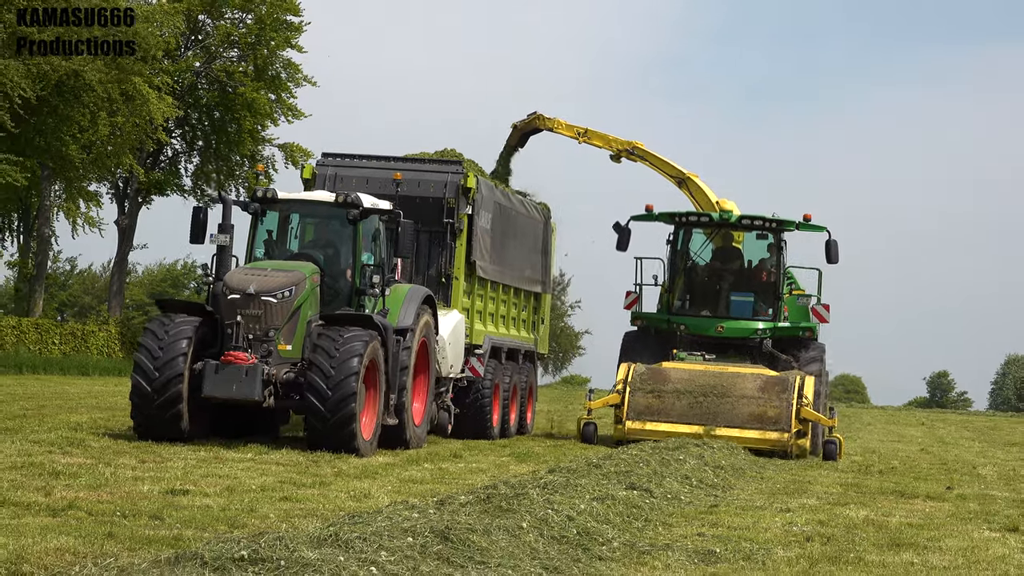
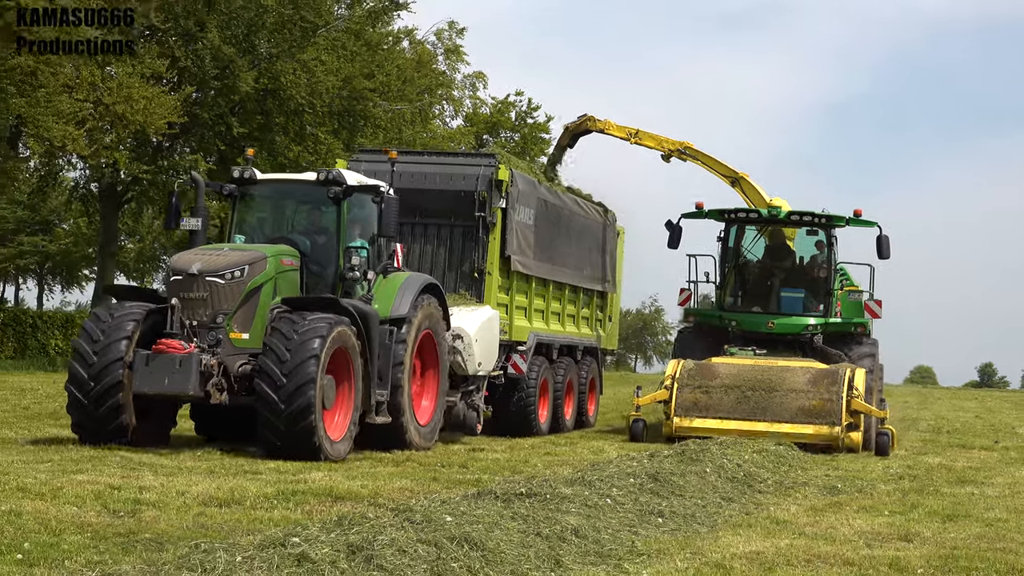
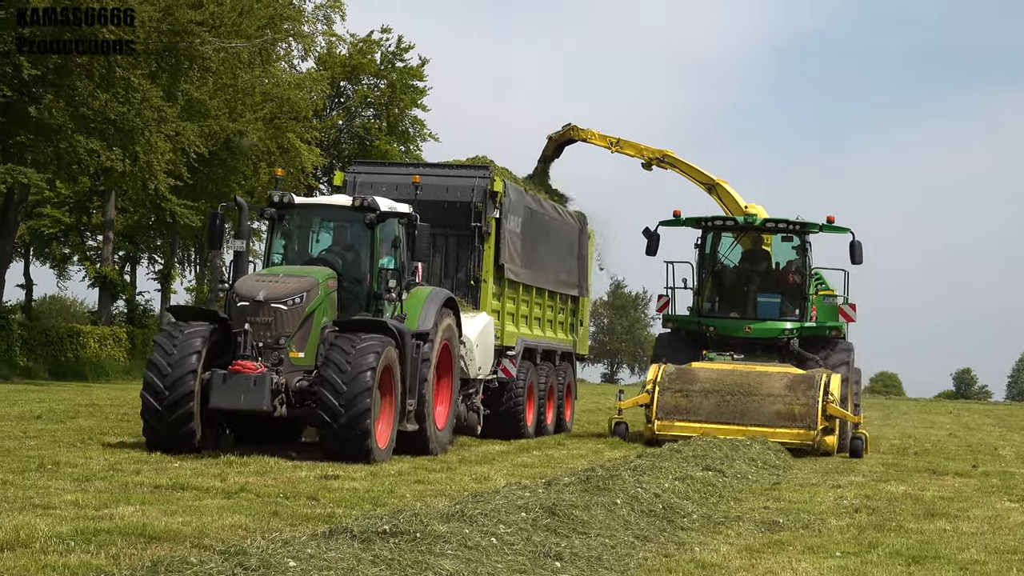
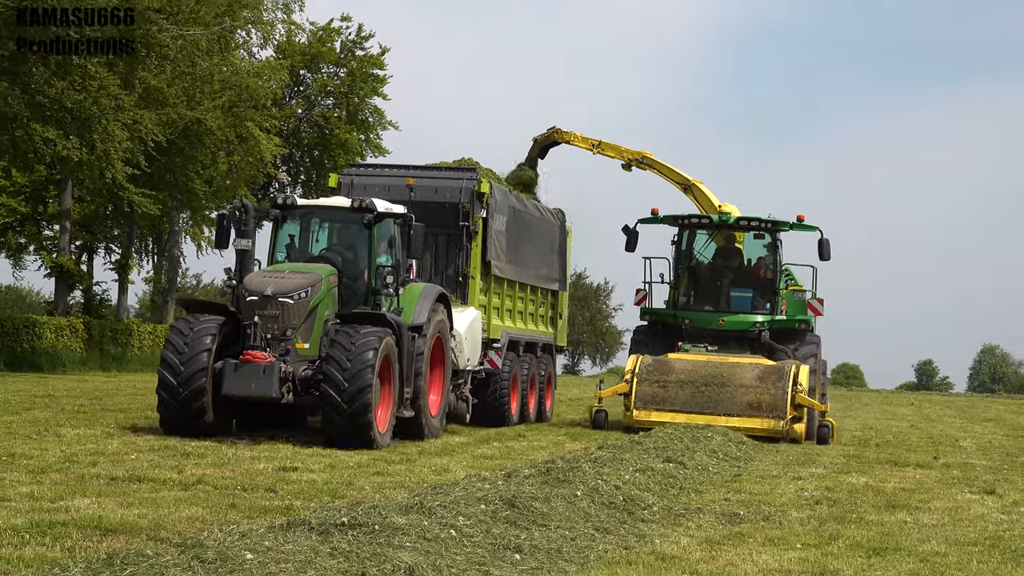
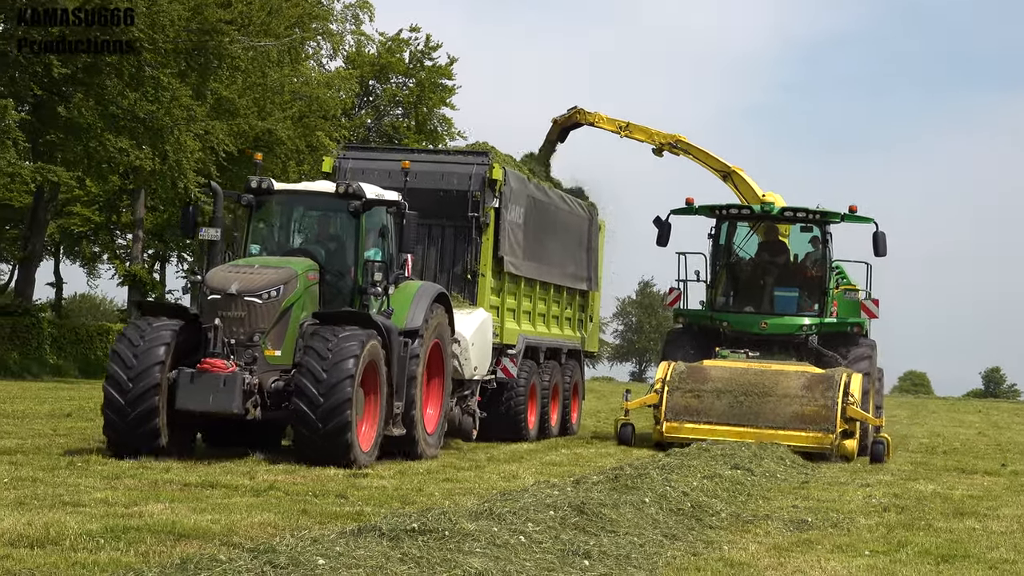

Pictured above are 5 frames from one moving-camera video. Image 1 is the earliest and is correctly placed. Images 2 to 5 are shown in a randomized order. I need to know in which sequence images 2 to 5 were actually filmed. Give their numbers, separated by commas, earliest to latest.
4, 3, 5, 2
